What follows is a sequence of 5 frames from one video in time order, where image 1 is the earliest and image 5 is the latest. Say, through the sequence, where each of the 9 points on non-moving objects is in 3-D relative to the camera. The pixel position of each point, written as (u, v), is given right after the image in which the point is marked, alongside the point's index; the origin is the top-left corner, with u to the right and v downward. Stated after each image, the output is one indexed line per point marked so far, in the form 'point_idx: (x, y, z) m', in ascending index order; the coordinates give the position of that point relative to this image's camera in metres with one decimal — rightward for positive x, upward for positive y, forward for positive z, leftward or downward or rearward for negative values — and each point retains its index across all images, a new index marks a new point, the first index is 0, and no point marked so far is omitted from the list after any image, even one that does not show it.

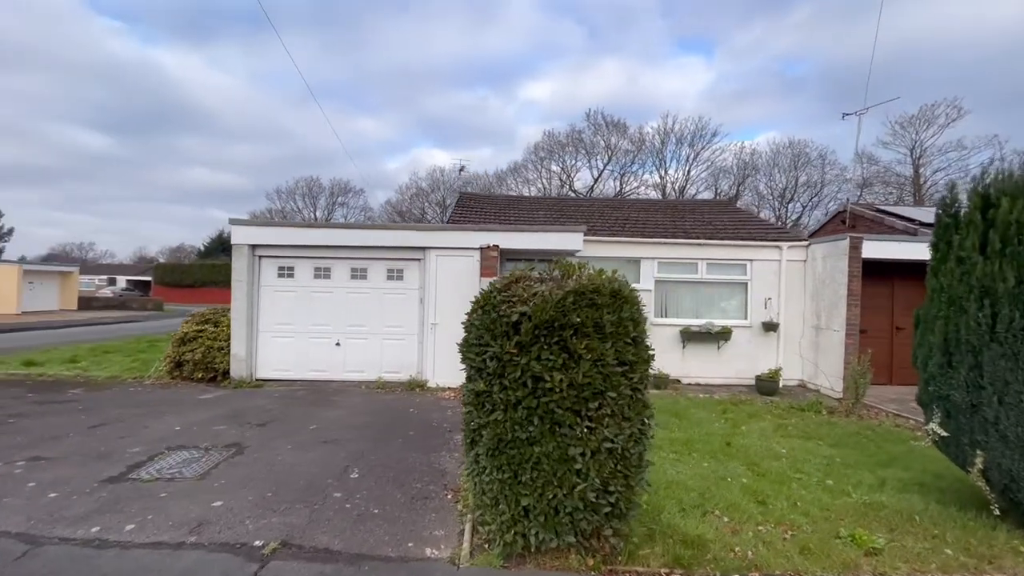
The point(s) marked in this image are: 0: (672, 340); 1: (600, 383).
0: (+3.3, -1.1, +9.7) m
1: (+0.5, -0.6, +2.9) m
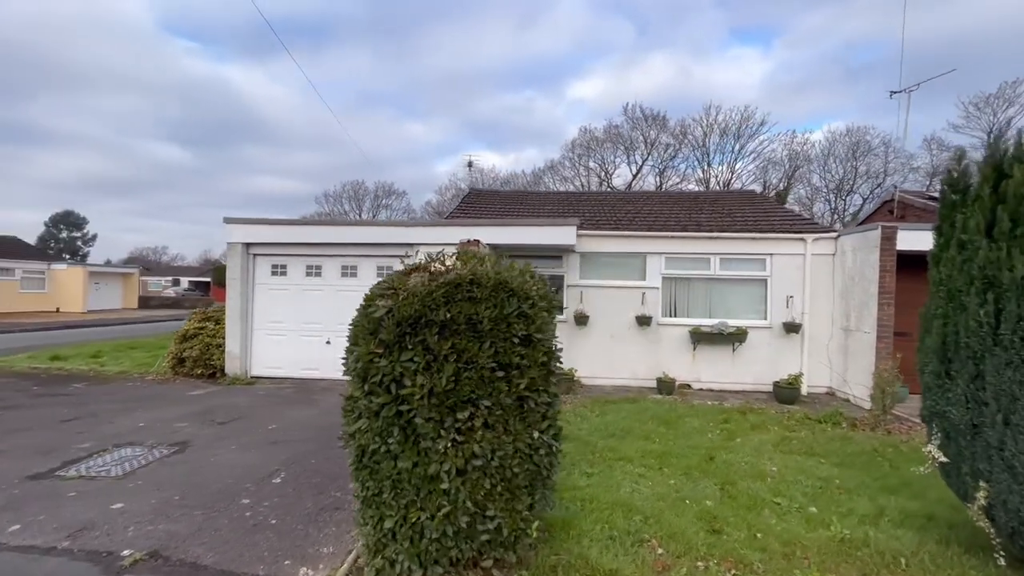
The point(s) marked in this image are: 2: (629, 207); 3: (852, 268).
0: (+3.2, -1.0, +9.0) m
1: (-0.2, -0.5, +2.5) m
2: (+2.7, +1.9, +10.8) m
3: (+5.9, +0.3, +8.2) m
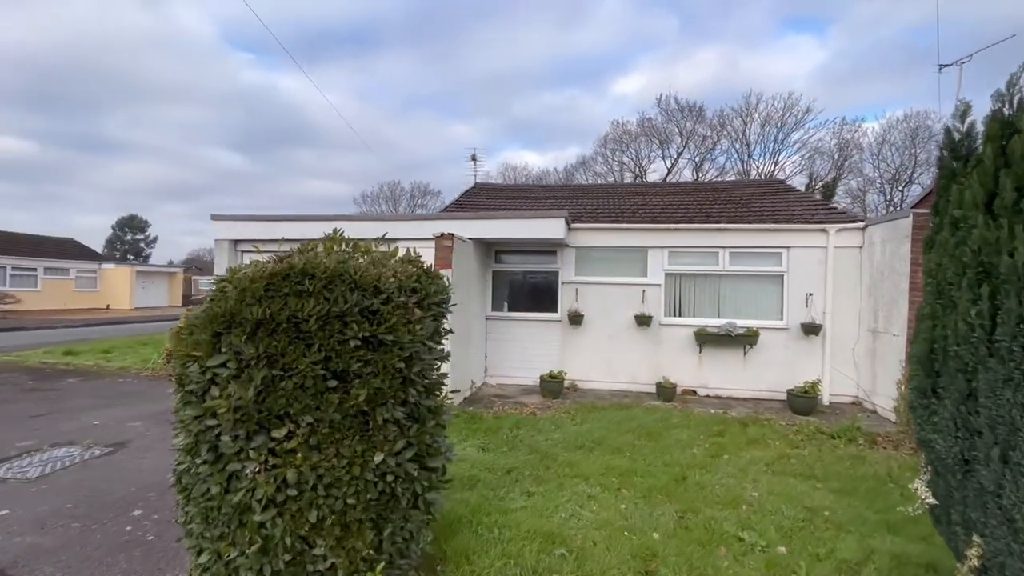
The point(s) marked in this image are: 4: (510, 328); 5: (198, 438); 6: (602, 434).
0: (+3.0, -1.0, +8.2) m
1: (-1.0, -0.5, +2.0) m
2: (+2.7, +1.9, +10.1) m
3: (+5.6, +0.4, +7.2) m
4: (0.0, -0.7, +8.7) m
5: (-1.4, -0.7, +2.1) m
6: (+1.0, -1.7, +5.5) m
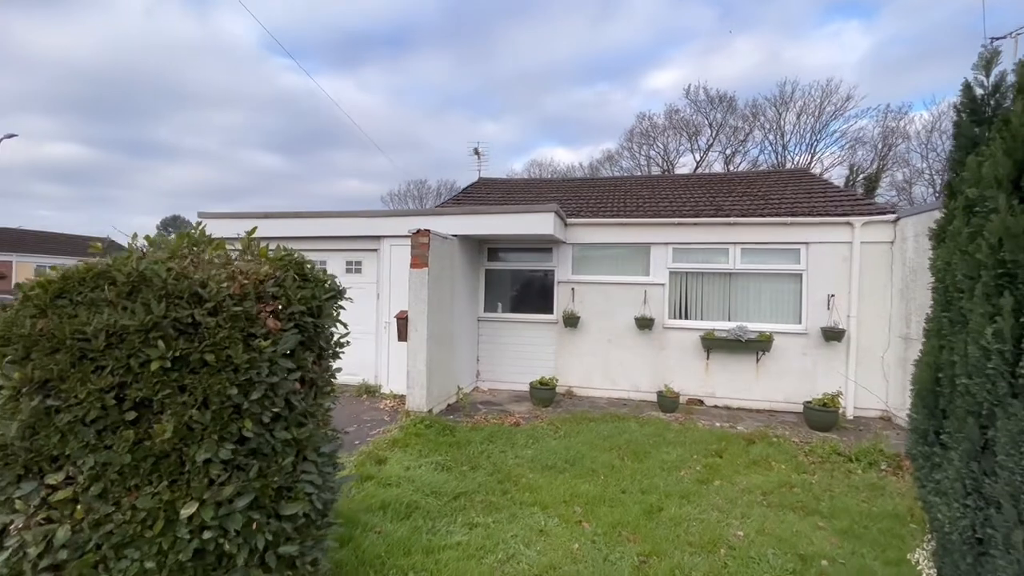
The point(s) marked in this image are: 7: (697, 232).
0: (+2.9, -1.0, +7.5) m
1: (-1.5, -0.5, +1.6) m
2: (+2.6, +1.9, +9.4) m
3: (+5.4, +0.4, +6.3) m
4: (-0.2, -0.7, +8.2) m
5: (-1.9, -0.7, +1.7) m
6: (+0.7, -1.7, +5.0) m
7: (+2.9, +0.9, +7.5) m
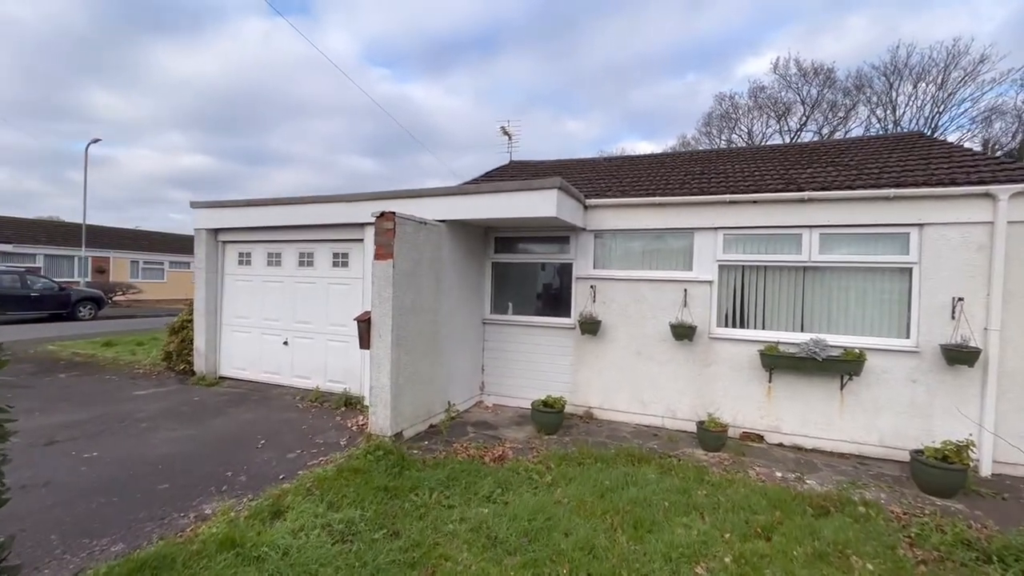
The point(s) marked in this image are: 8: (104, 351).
0: (+2.9, -1.0, +5.7) m
1: (-2.4, -0.5, +0.6) m
2: (+3.0, +2.0, +7.6) m
3: (+5.2, +0.4, +4.1) m
4: (0.0, -0.7, +6.9) m
5: (-2.8, -0.7, +0.7) m
6: (+0.3, -1.7, +3.5) m
7: (+2.9, +0.9, +5.7) m
8: (-8.5, -1.3, +9.8) m
